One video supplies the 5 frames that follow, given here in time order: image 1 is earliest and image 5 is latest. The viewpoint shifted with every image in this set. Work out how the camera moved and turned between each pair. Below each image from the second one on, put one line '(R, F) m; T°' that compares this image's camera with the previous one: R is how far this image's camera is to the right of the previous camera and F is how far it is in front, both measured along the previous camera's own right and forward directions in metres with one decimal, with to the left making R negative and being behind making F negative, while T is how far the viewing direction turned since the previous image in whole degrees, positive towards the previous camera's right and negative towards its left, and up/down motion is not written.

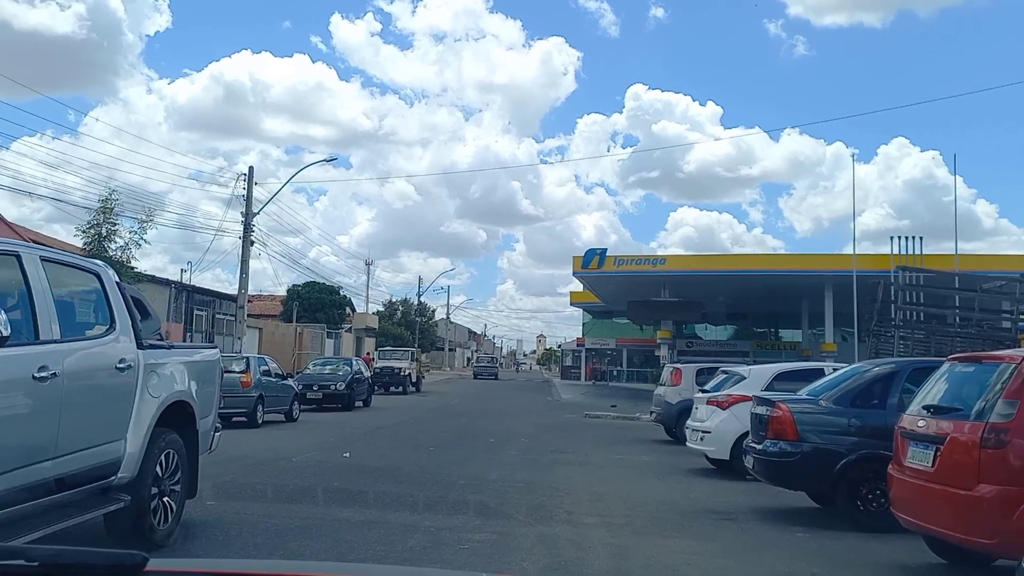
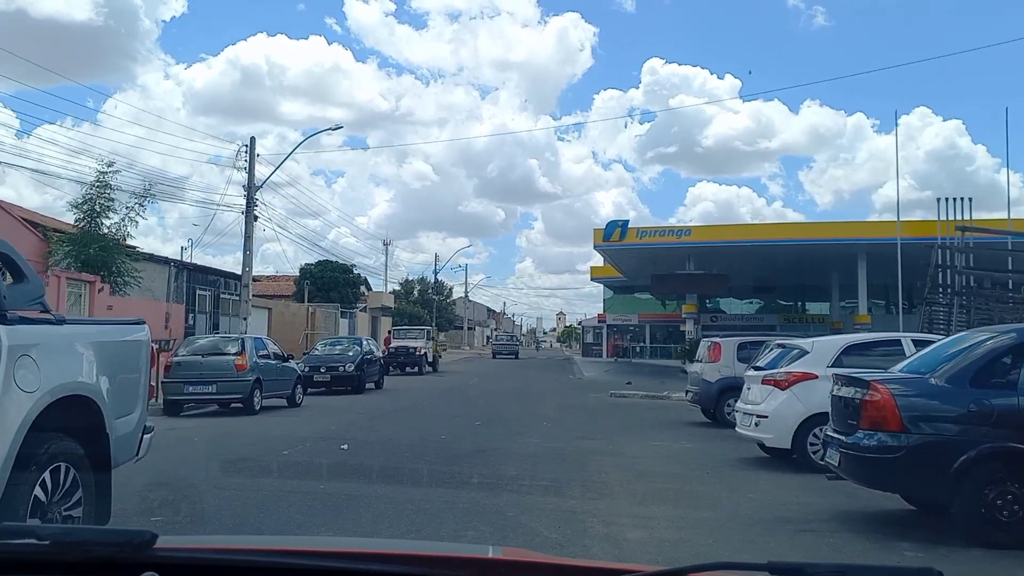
(0.0, +1.5) m; -1°
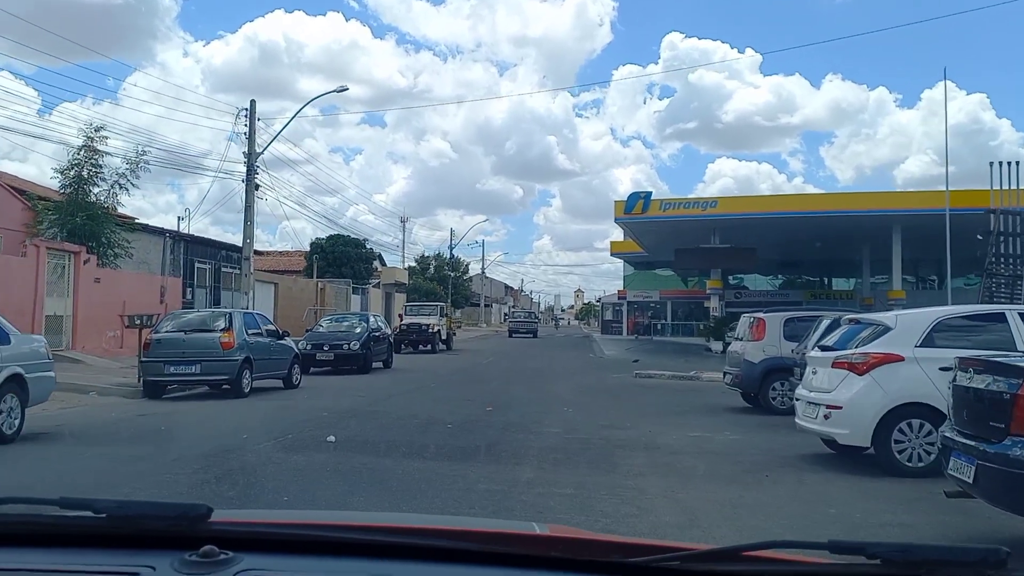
(-0.1, +0.8) m; -1°
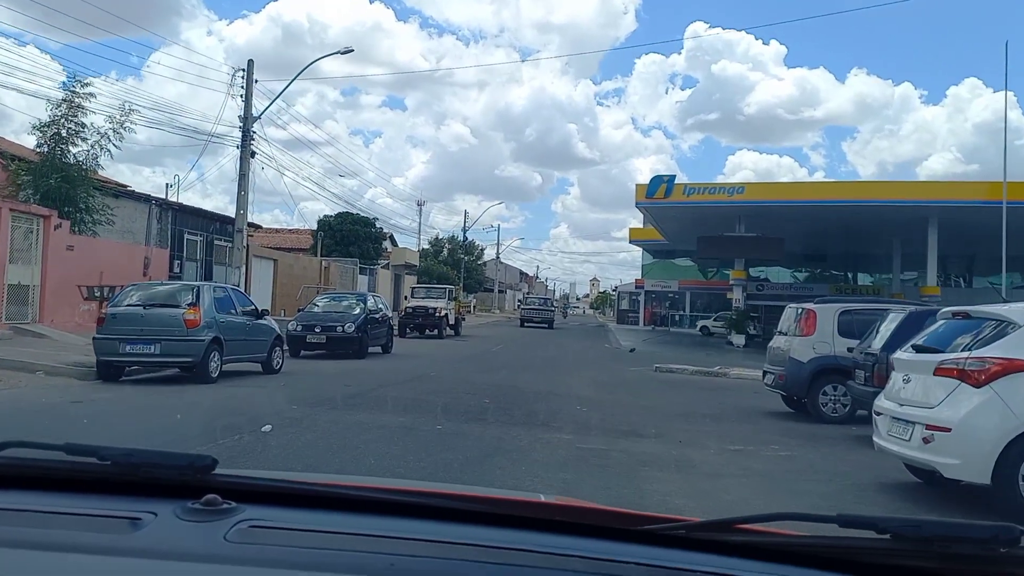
(0.0, +0.1) m; -1°
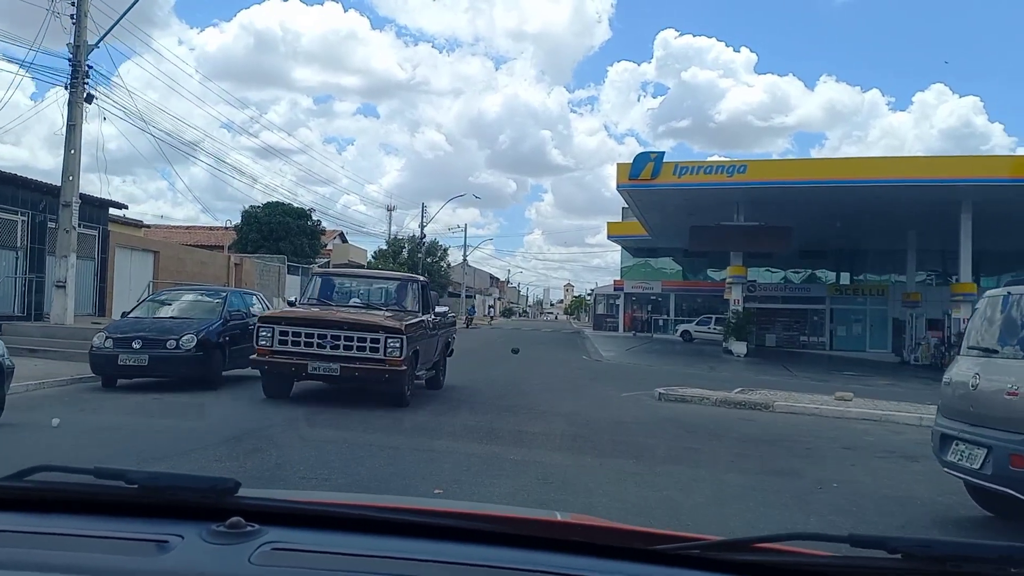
(-0.3, -0.1) m; +2°
